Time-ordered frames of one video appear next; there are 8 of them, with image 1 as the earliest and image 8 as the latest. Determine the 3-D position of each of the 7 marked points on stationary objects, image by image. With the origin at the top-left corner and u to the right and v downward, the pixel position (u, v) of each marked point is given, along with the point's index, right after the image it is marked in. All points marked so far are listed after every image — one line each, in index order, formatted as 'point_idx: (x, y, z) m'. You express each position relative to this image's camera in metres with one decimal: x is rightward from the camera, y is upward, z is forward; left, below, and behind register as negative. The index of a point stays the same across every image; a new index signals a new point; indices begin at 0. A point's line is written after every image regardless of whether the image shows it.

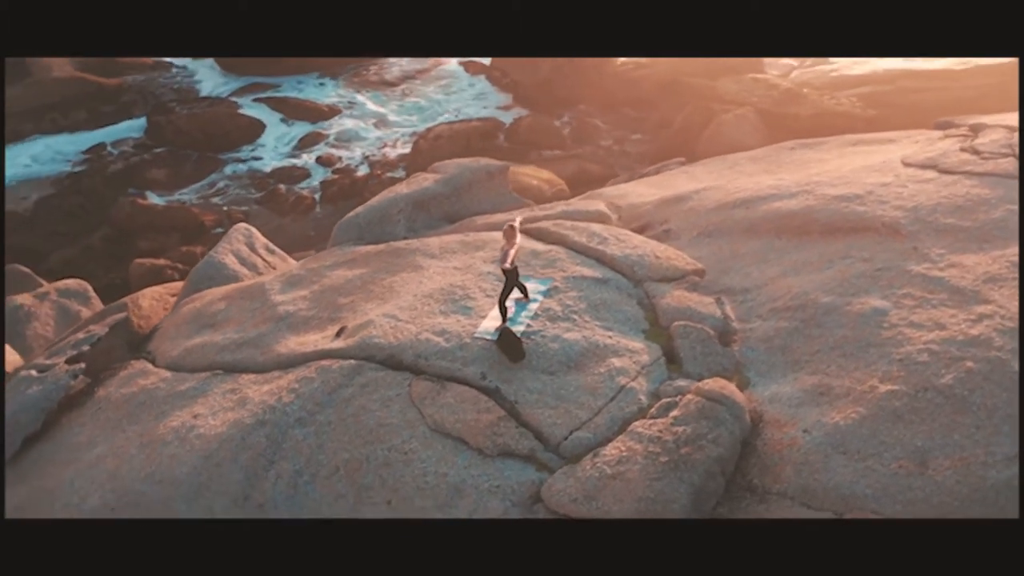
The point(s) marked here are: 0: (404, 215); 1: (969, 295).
0: (-0.8, +0.6, +8.3) m
1: (+2.6, 0.0, +6.2) m
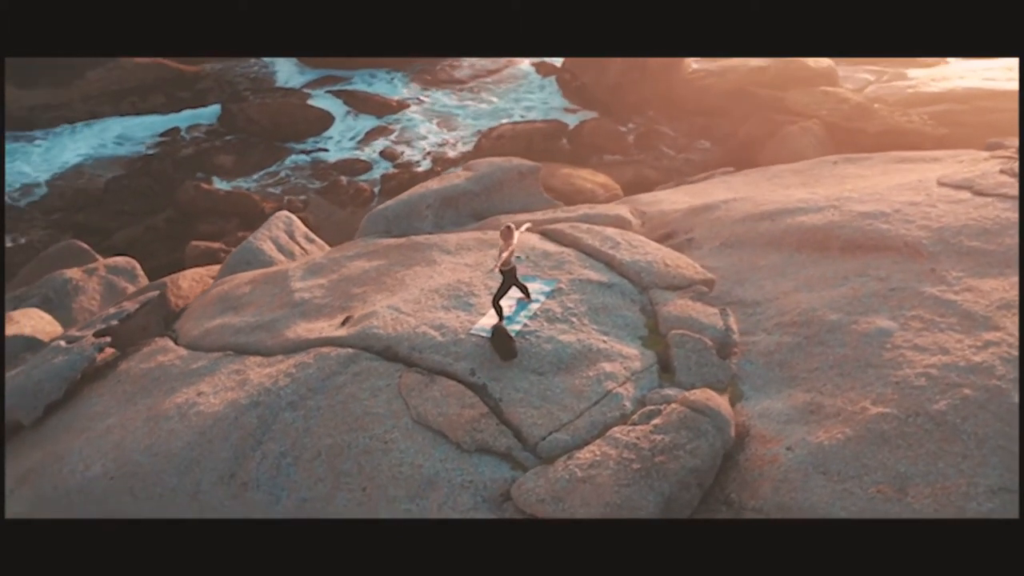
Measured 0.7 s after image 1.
0: (-0.6, +0.6, +8.4) m
1: (+2.6, -0.2, +6.1) m
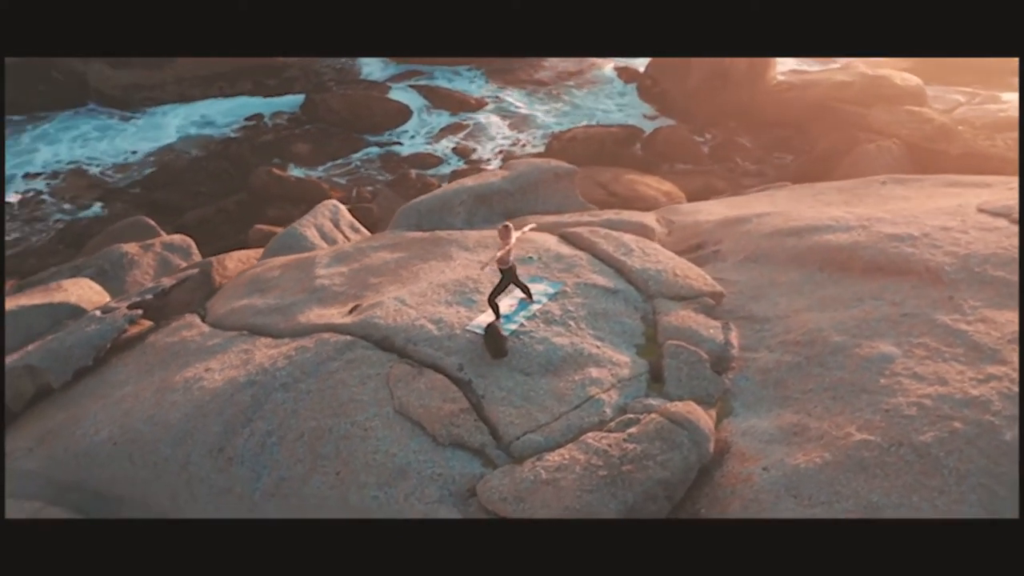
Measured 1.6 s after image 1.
0: (-0.4, +0.6, +8.4) m
1: (+2.6, -0.4, +5.8) m
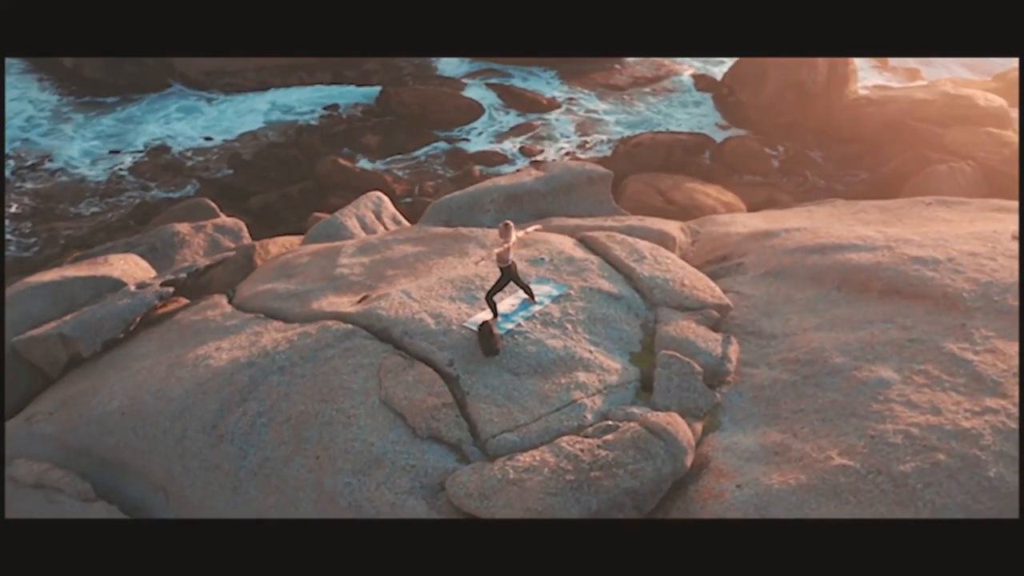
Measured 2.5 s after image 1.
0: (-0.1, +0.6, +8.5) m
1: (+2.5, -0.5, +5.6) m
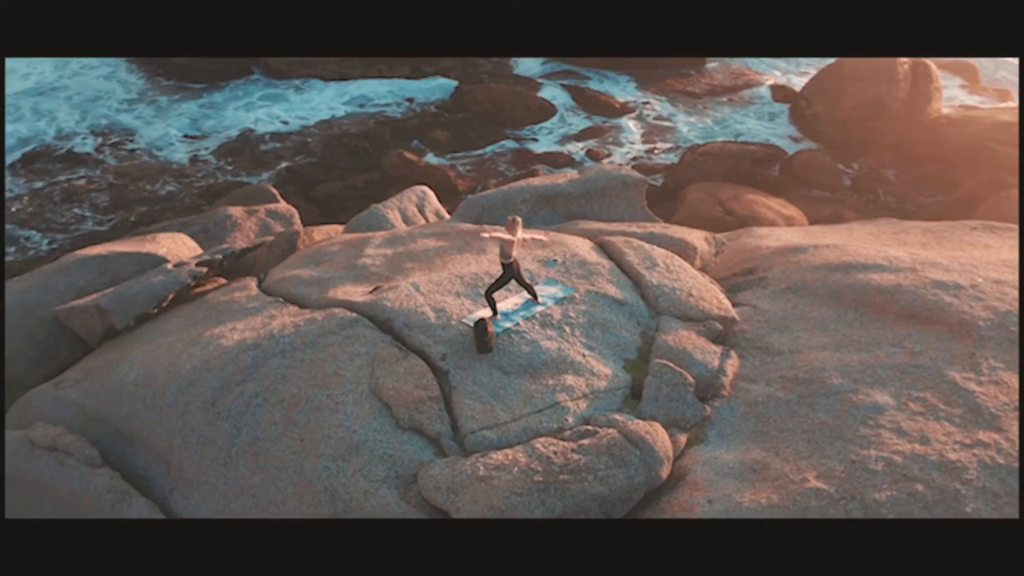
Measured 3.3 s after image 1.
0: (+0.1, +0.7, +8.5) m
1: (+2.4, -0.7, +5.4) m
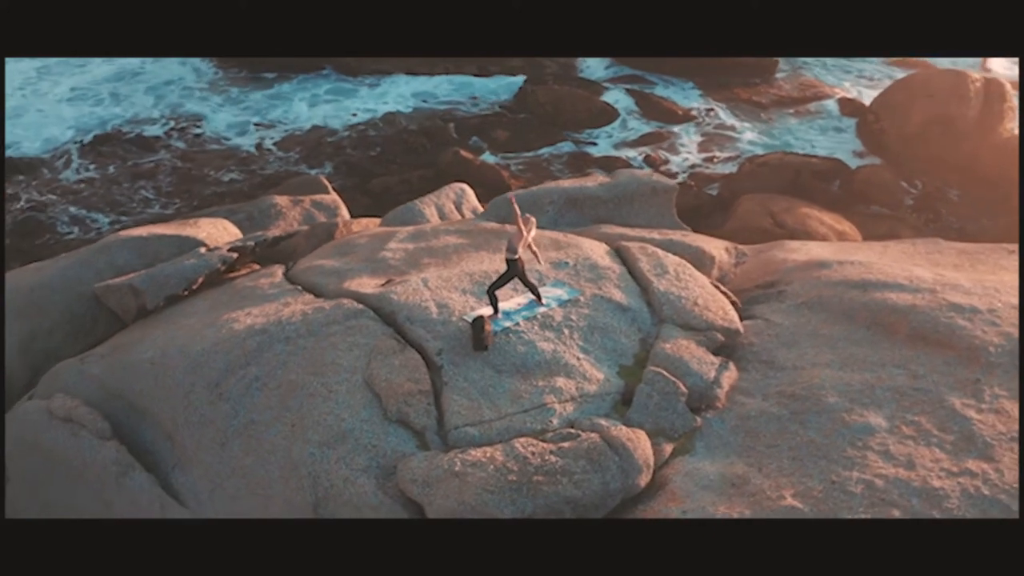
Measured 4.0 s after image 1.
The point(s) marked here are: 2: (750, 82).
0: (+0.3, +0.6, +8.5) m
1: (+2.3, -0.8, +5.2) m
2: (+3.8, +3.2, +16.9) m
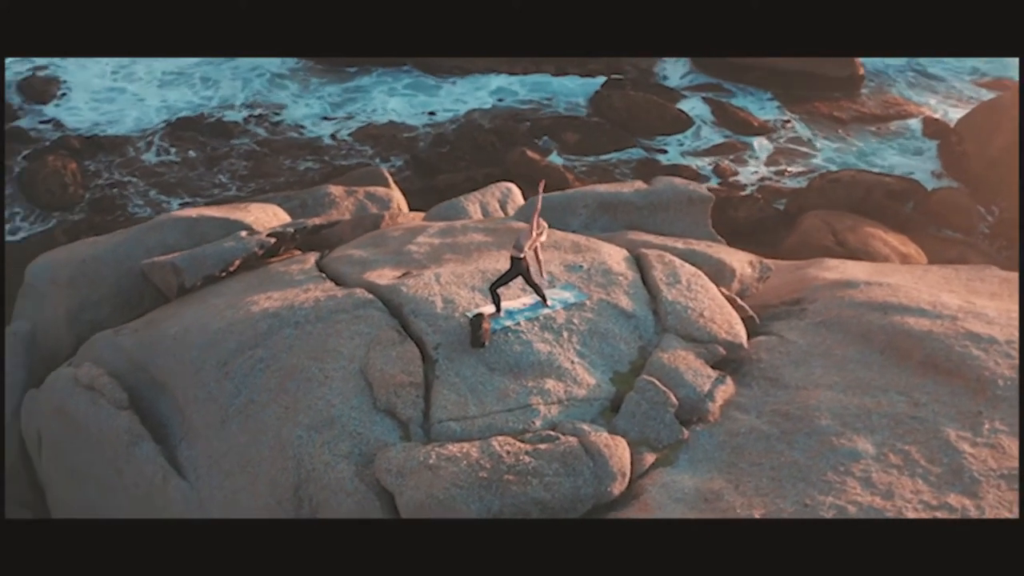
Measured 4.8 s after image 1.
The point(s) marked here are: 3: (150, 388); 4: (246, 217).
0: (+0.6, +0.6, +8.5) m
1: (+2.1, -0.9, +5.0) m
2: (+5.0, +2.9, +16.6) m
3: (-2.4, -0.7, +7.2) m
4: (-2.4, +0.6, +9.7) m
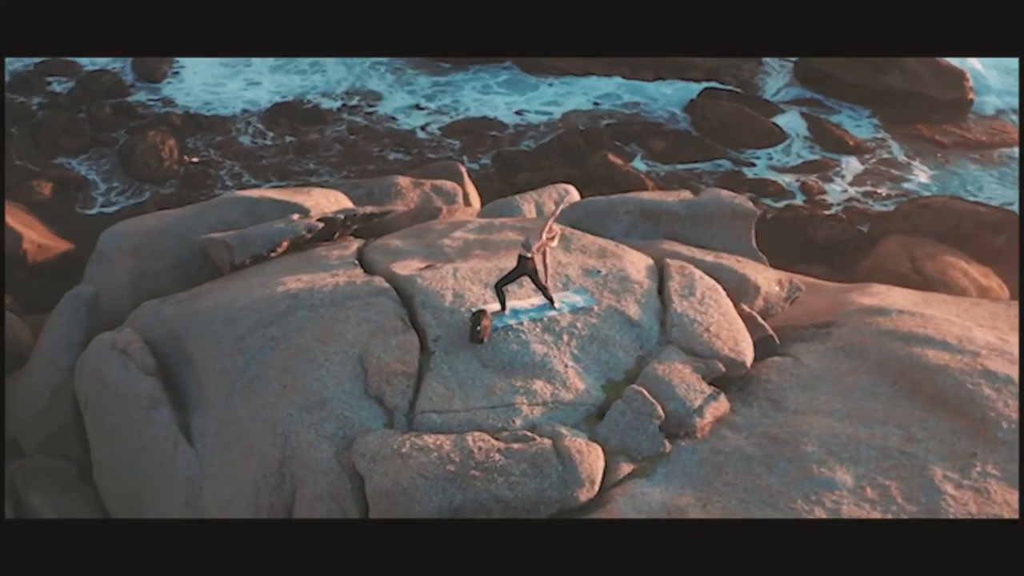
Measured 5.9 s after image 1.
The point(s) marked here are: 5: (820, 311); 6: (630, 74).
0: (+0.9, +0.6, +8.4) m
1: (+1.9, -1.0, +4.8) m
2: (+6.4, +2.5, +15.9) m
3: (-2.3, -0.5, +7.5) m
4: (-1.9, +0.8, +10.0) m
5: (+2.1, -0.2, +7.4) m
6: (+2.0, +3.4, +17.4) m
